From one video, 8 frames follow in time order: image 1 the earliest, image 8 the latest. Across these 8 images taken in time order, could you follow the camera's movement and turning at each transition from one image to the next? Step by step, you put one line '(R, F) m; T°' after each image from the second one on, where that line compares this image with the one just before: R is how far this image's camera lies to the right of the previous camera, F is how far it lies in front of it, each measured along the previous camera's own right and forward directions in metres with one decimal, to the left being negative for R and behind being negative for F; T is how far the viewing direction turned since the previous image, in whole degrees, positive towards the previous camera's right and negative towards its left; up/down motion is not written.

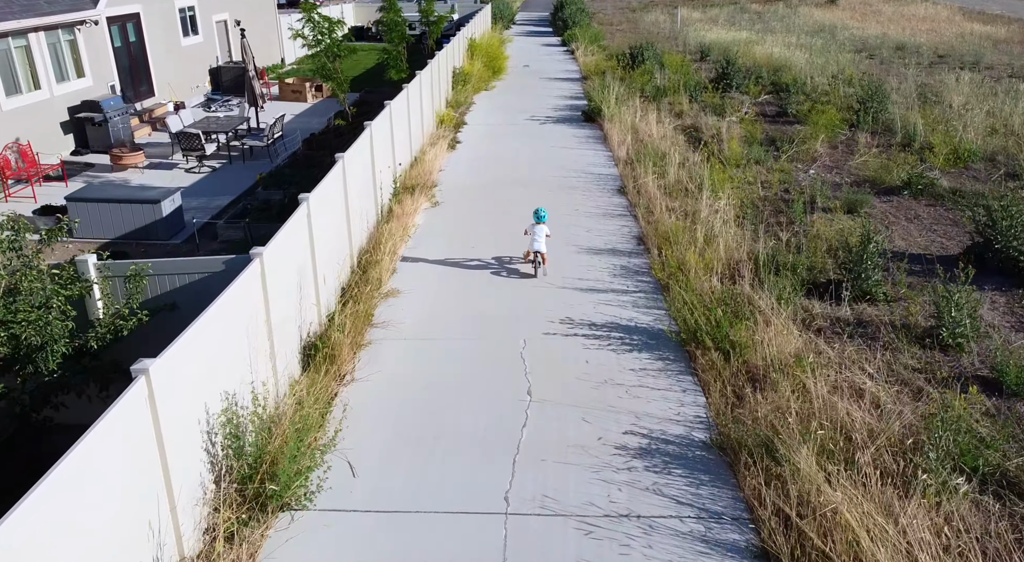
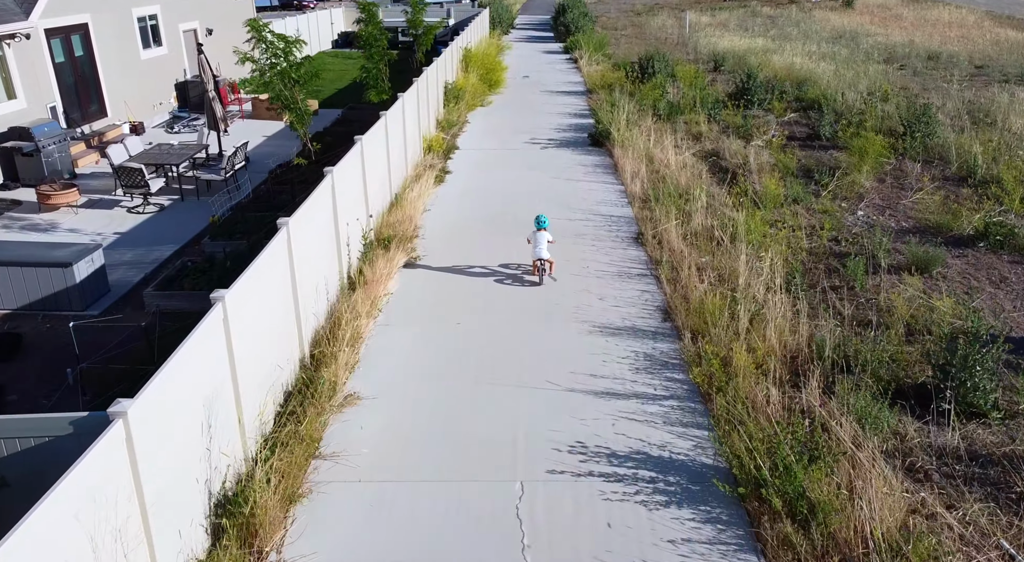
(0.0, +1.7) m; 0°
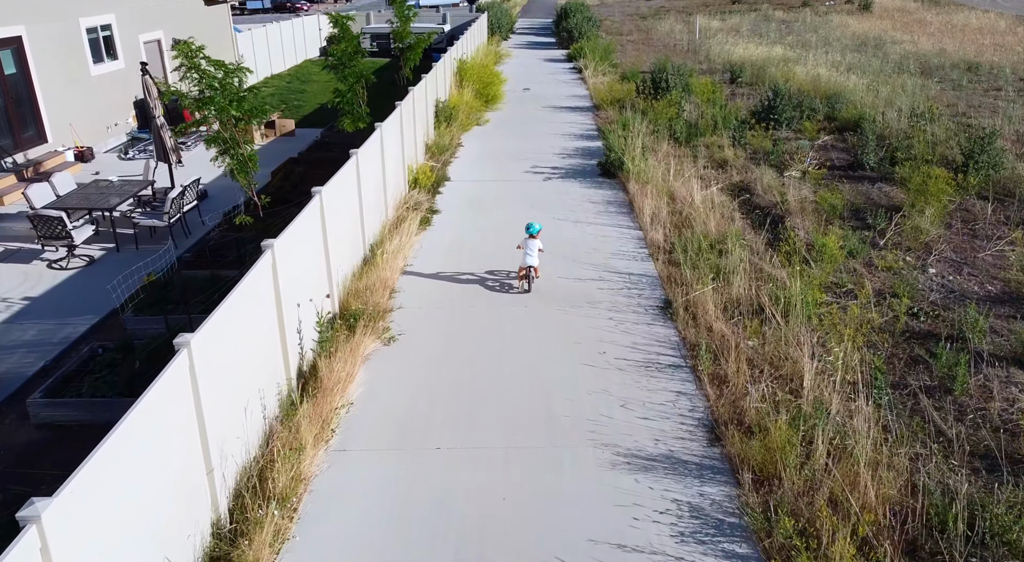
(0.0, +1.7) m; 0°
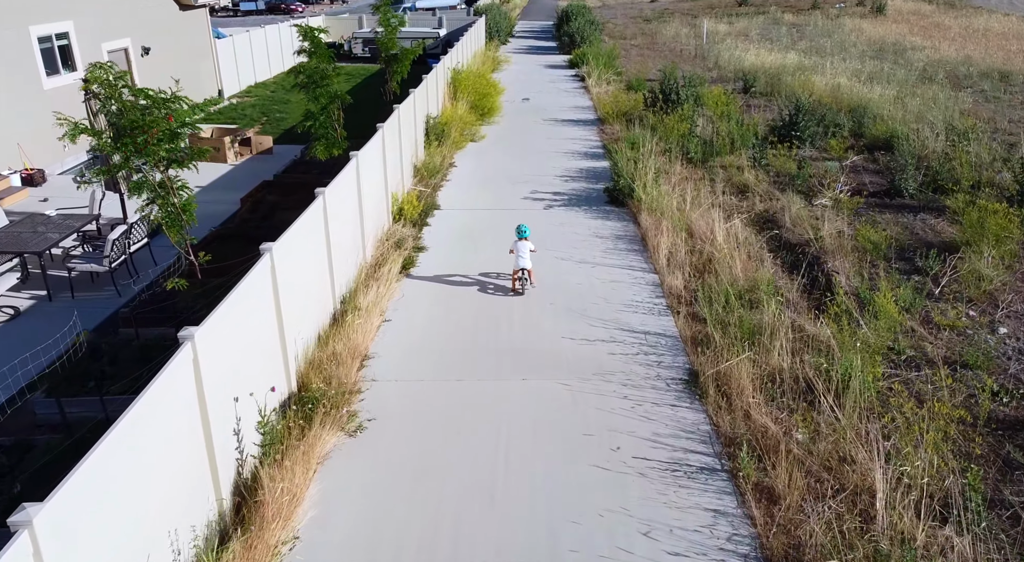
(0.0, +1.3) m; 0°
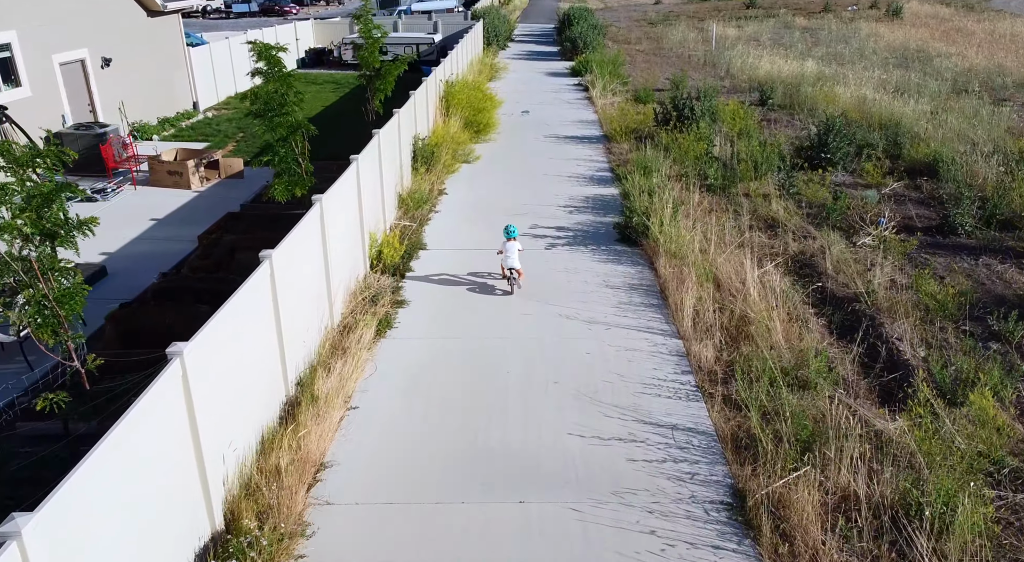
(0.0, +1.4) m; 0°
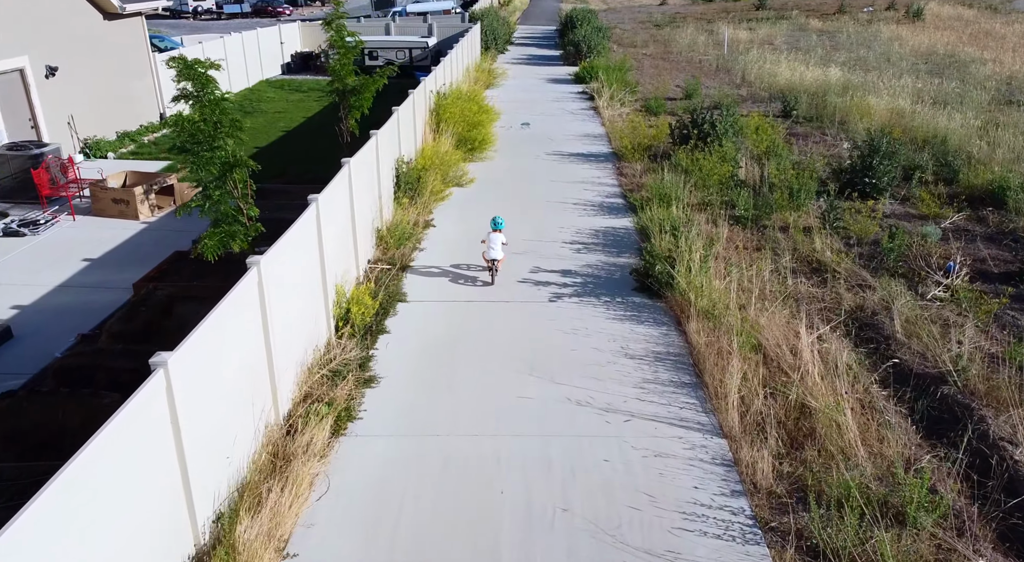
(0.0, +1.6) m; 0°
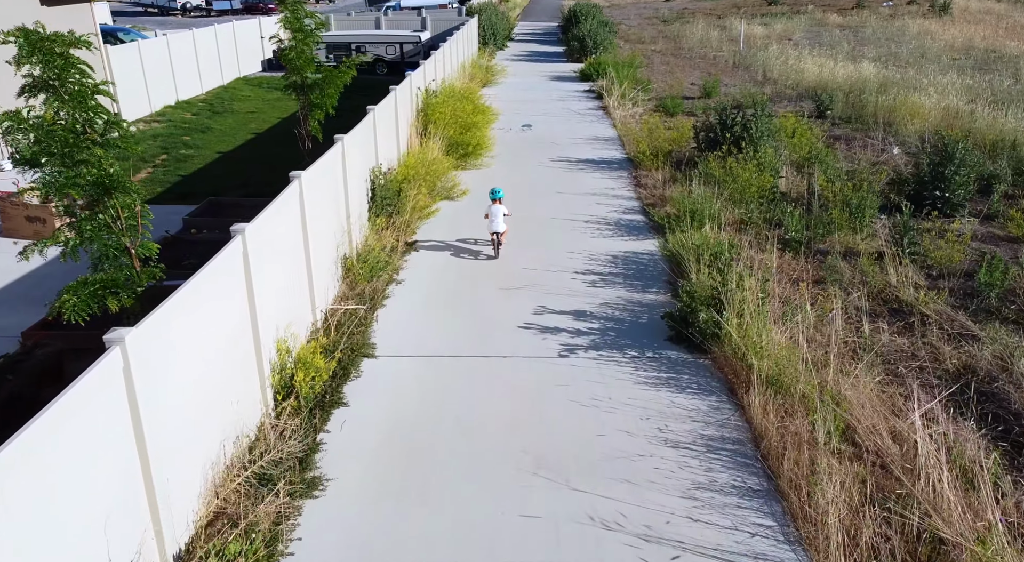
(0.0, +1.8) m; 0°
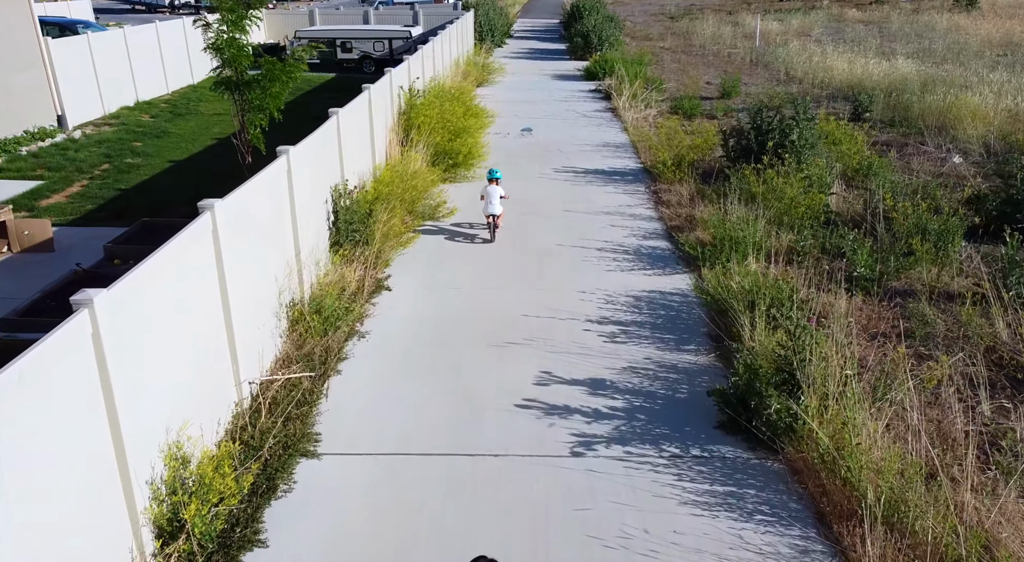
(0.0, +1.7) m; 0°
